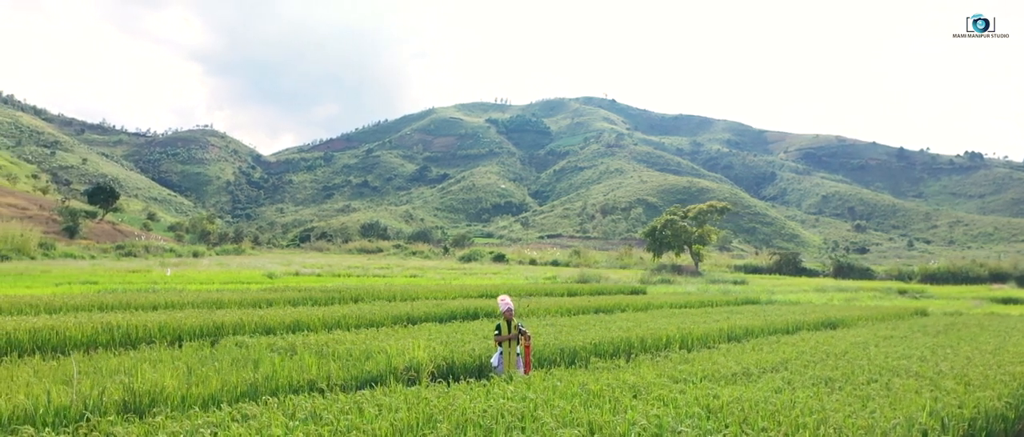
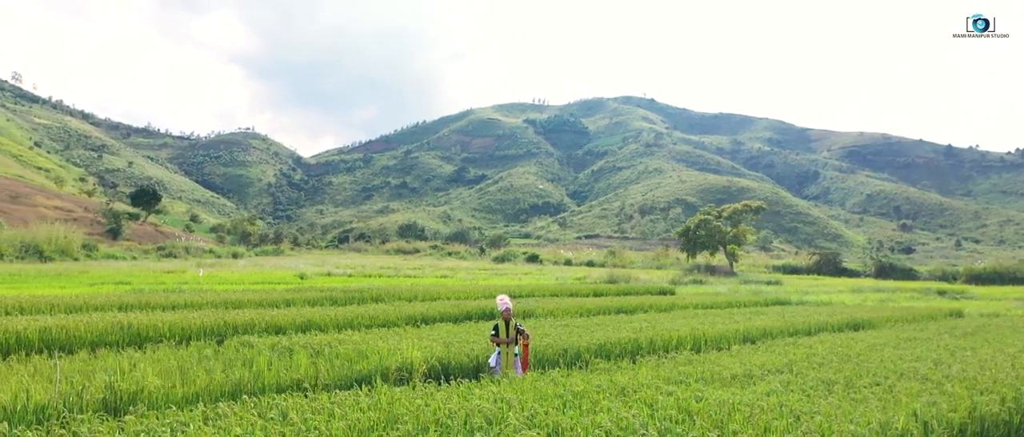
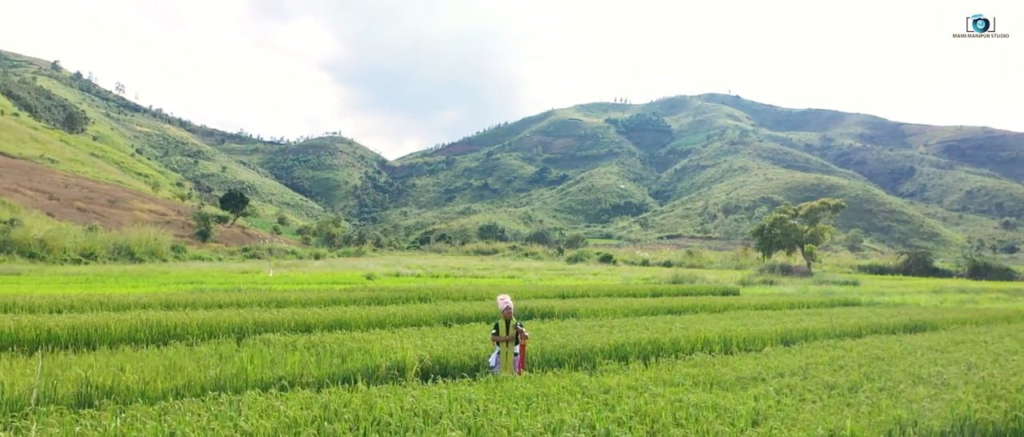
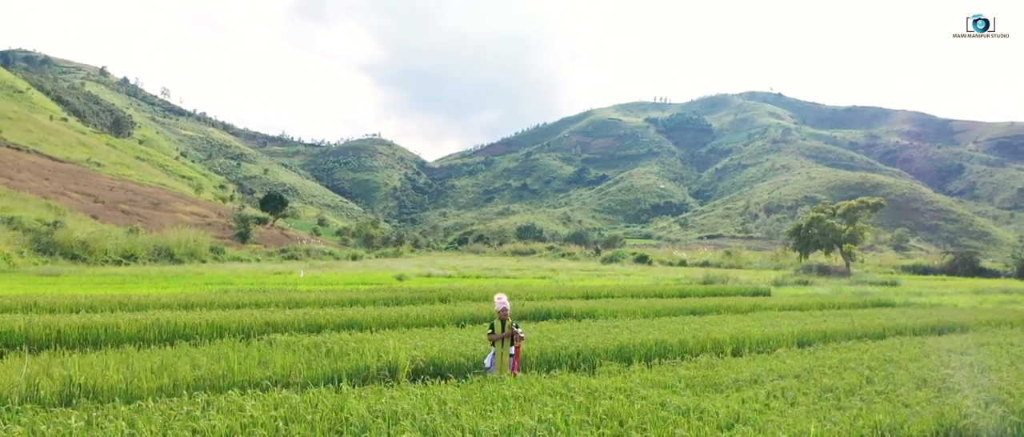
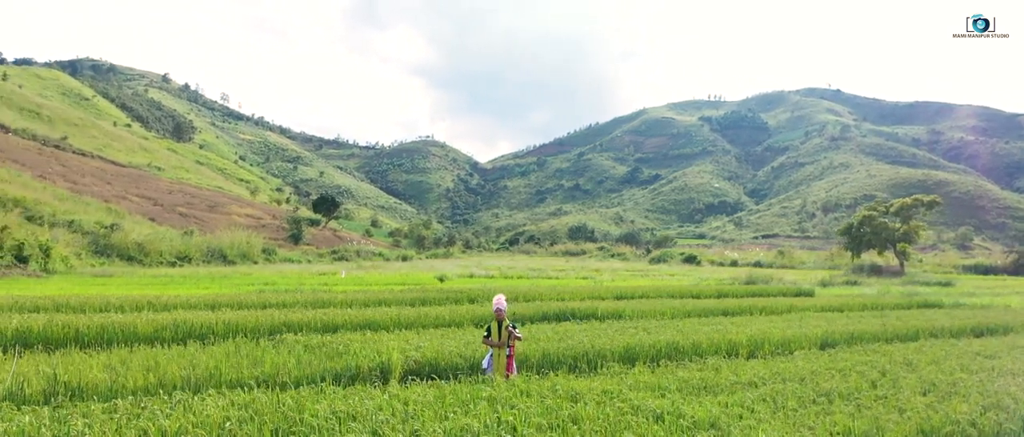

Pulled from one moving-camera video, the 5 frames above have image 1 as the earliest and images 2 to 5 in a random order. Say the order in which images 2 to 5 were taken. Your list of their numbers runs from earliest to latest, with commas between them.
2, 3, 4, 5
